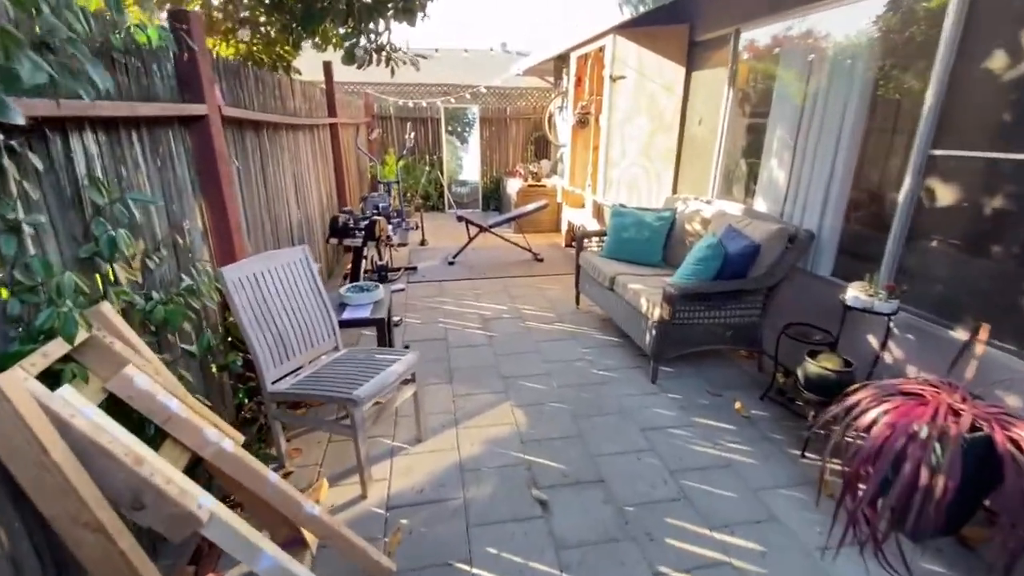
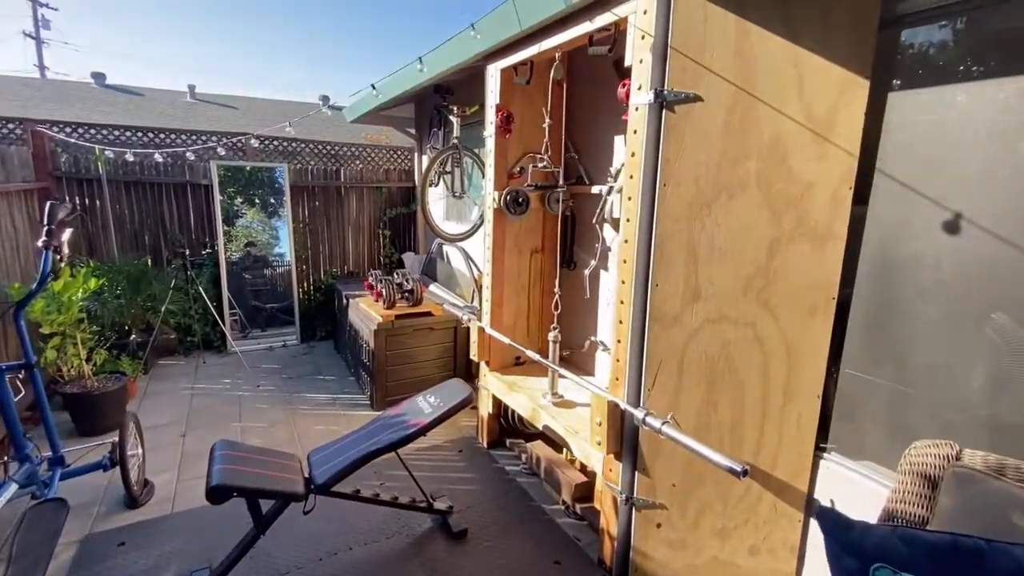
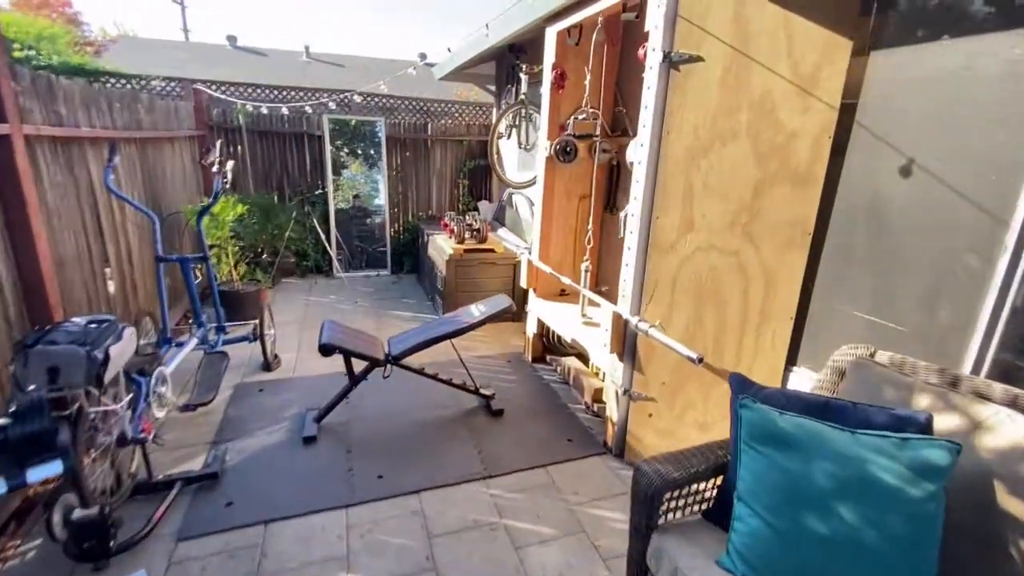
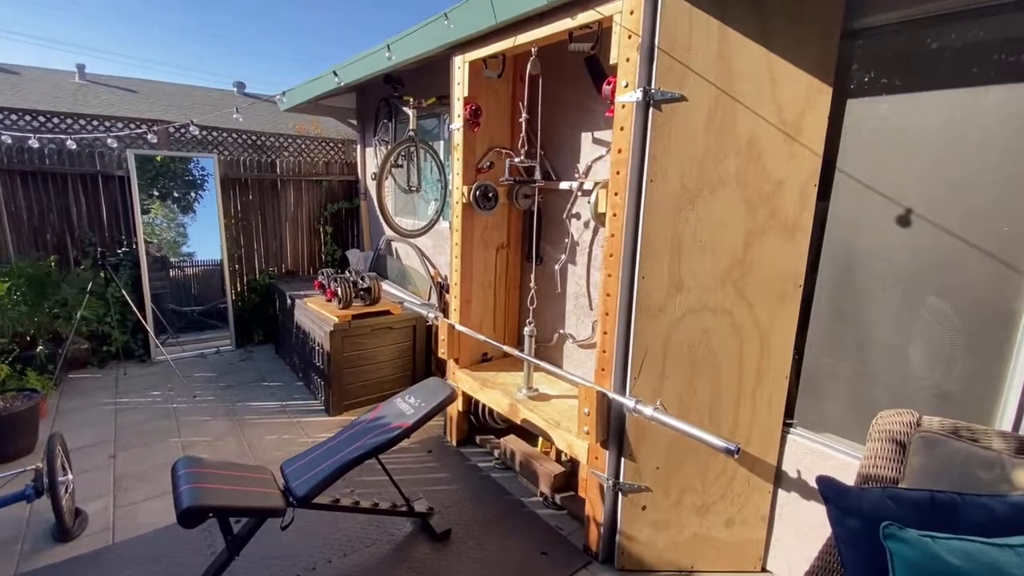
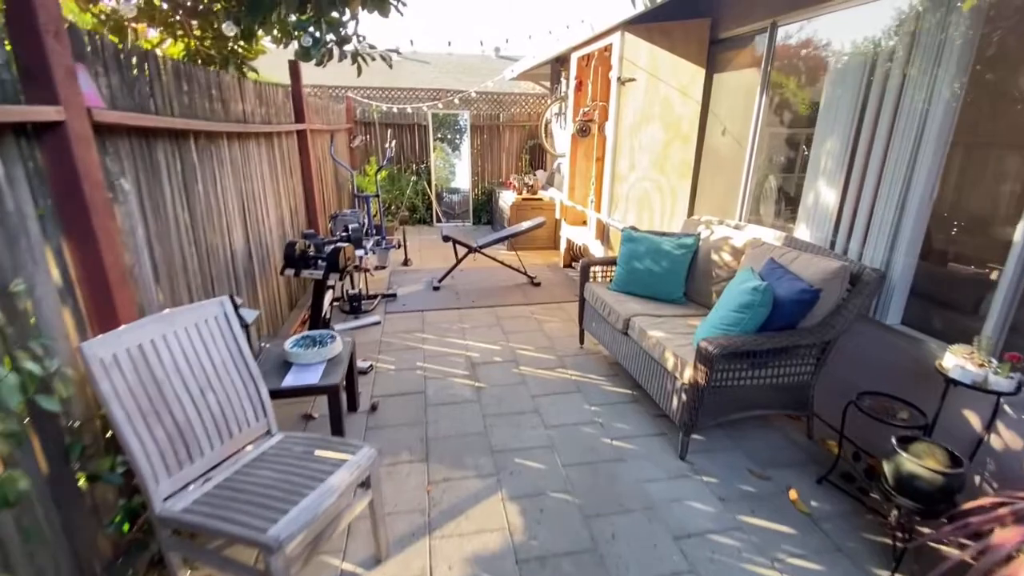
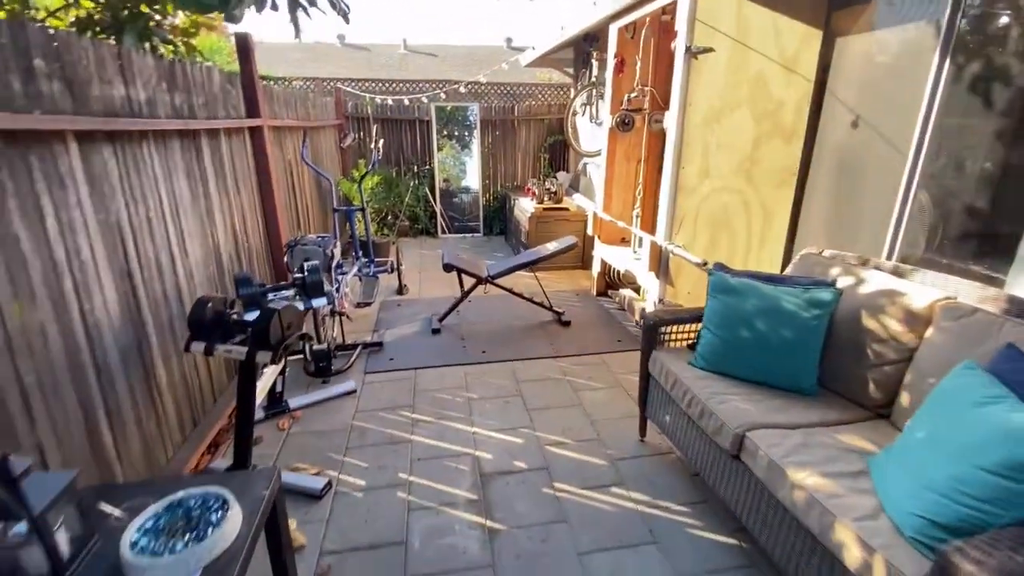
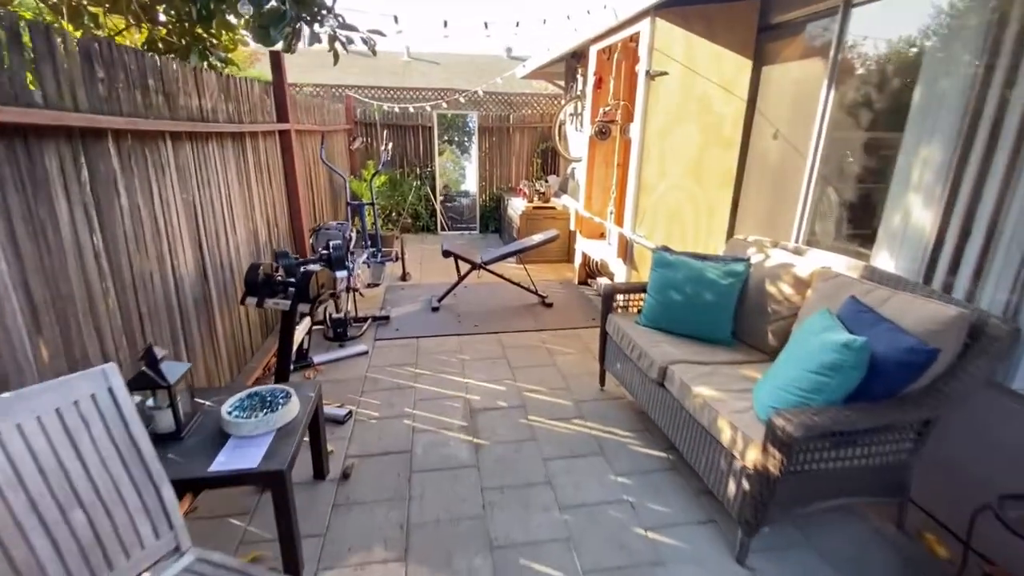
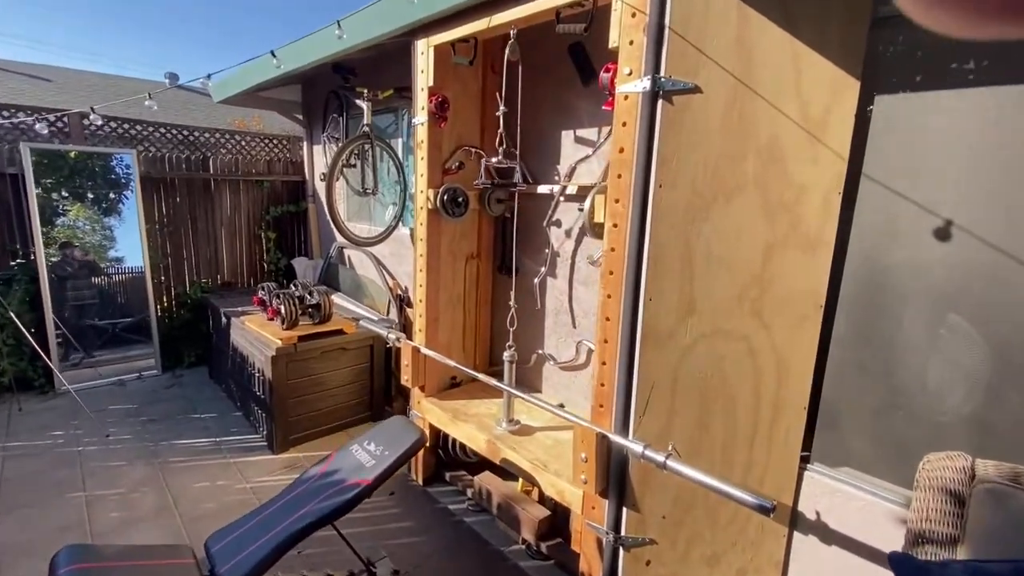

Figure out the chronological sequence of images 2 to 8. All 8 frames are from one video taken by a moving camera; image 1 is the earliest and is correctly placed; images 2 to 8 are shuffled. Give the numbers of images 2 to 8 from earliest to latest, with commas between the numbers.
5, 7, 6, 3, 2, 4, 8
